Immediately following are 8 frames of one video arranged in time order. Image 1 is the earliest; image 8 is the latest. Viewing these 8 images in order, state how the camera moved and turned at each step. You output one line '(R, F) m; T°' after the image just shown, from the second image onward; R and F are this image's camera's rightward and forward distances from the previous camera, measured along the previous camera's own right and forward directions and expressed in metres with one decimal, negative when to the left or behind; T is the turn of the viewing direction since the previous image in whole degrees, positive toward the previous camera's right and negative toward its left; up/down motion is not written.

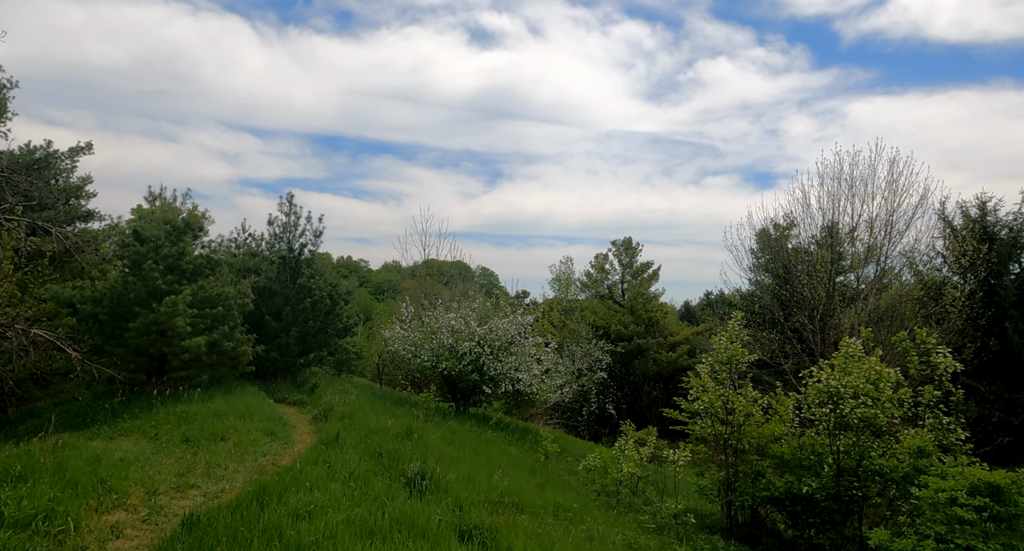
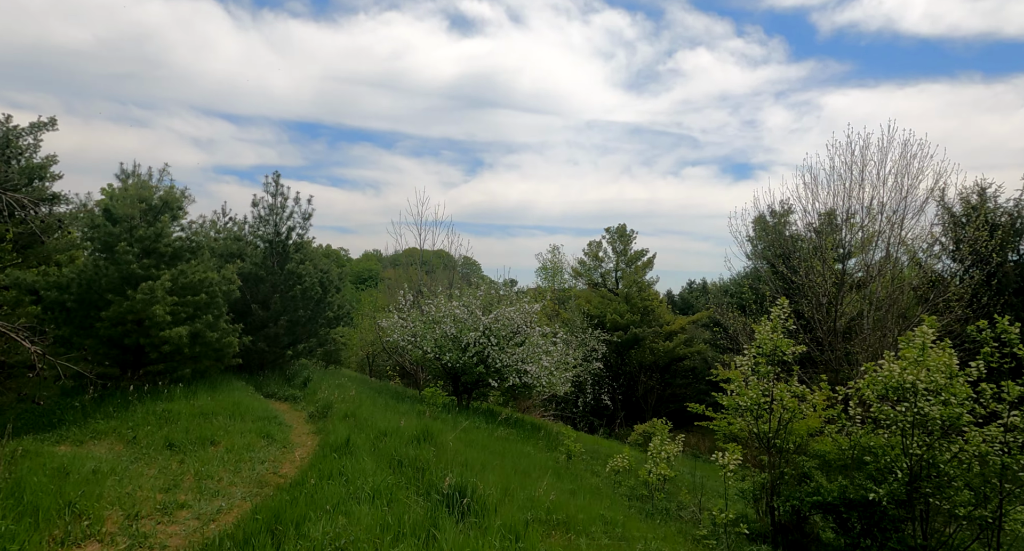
(-0.6, +1.0) m; +2°
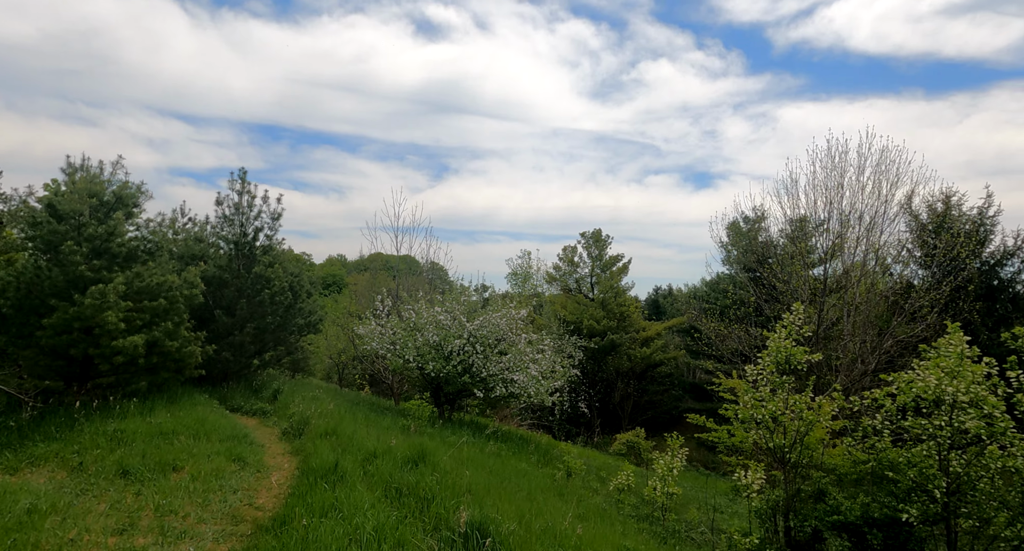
(-0.5, +0.8) m; +3°
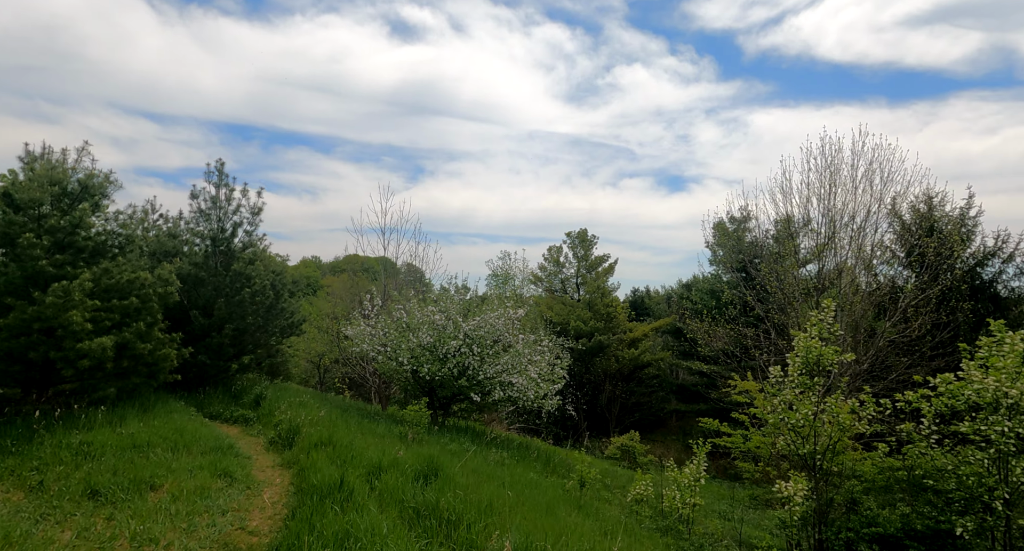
(-0.5, +0.7) m; +2°
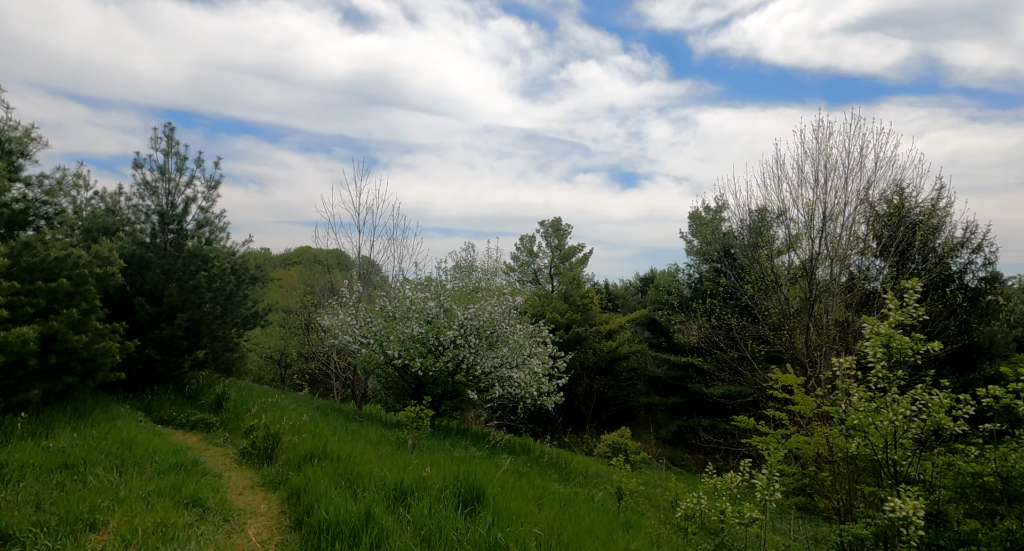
(-0.8, +1.4) m; +4°
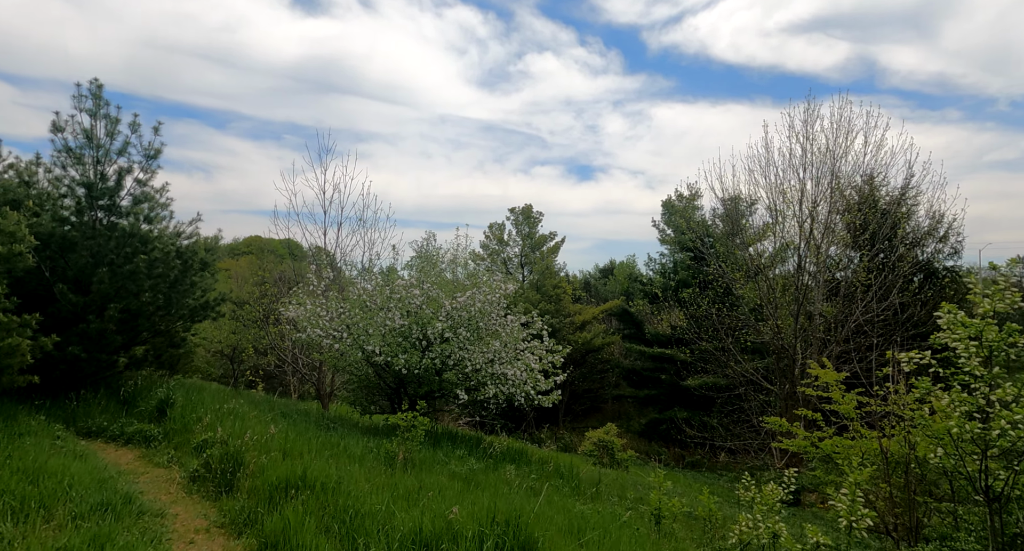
(-0.6, +1.3) m; +4°
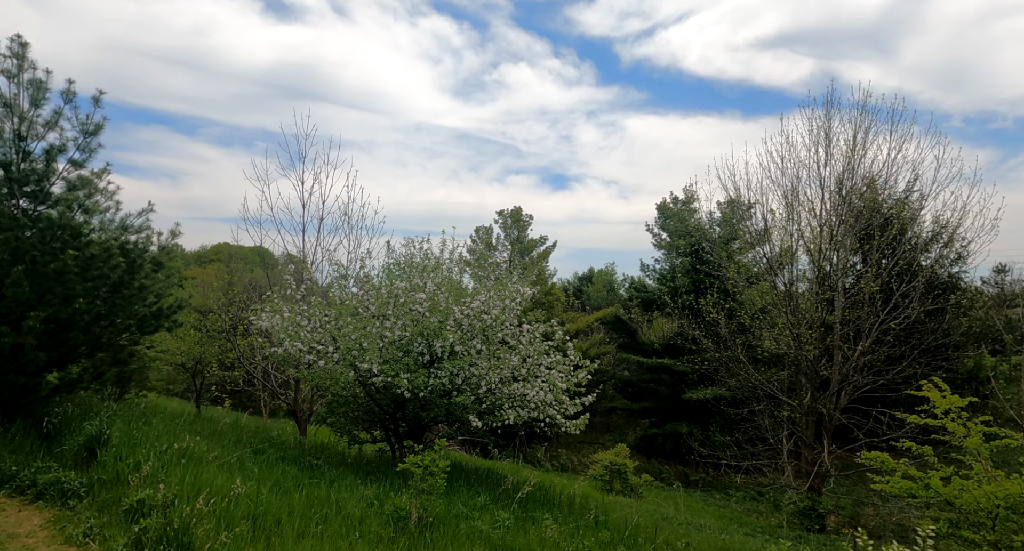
(-0.6, +1.7) m; +2°
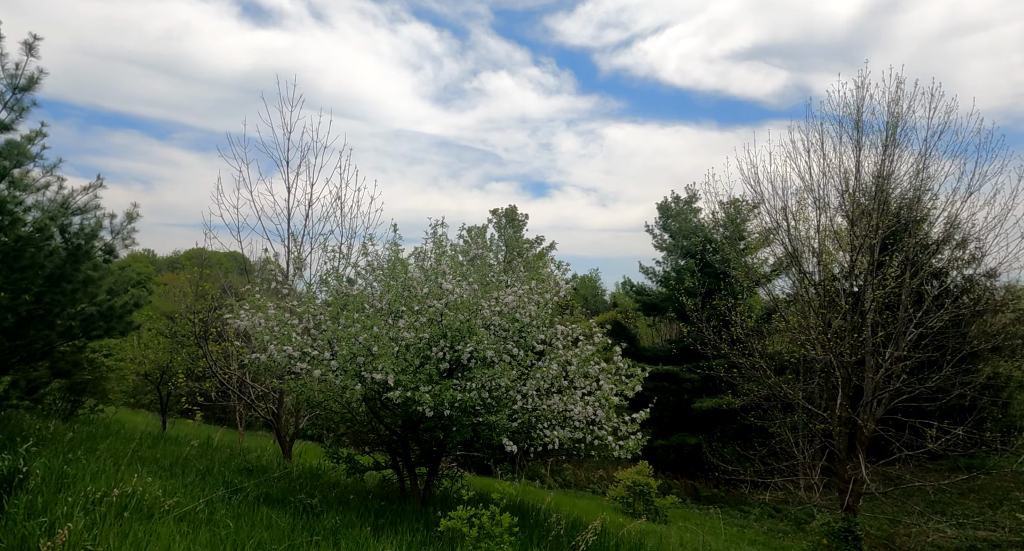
(-0.6, +1.5) m; +2°
